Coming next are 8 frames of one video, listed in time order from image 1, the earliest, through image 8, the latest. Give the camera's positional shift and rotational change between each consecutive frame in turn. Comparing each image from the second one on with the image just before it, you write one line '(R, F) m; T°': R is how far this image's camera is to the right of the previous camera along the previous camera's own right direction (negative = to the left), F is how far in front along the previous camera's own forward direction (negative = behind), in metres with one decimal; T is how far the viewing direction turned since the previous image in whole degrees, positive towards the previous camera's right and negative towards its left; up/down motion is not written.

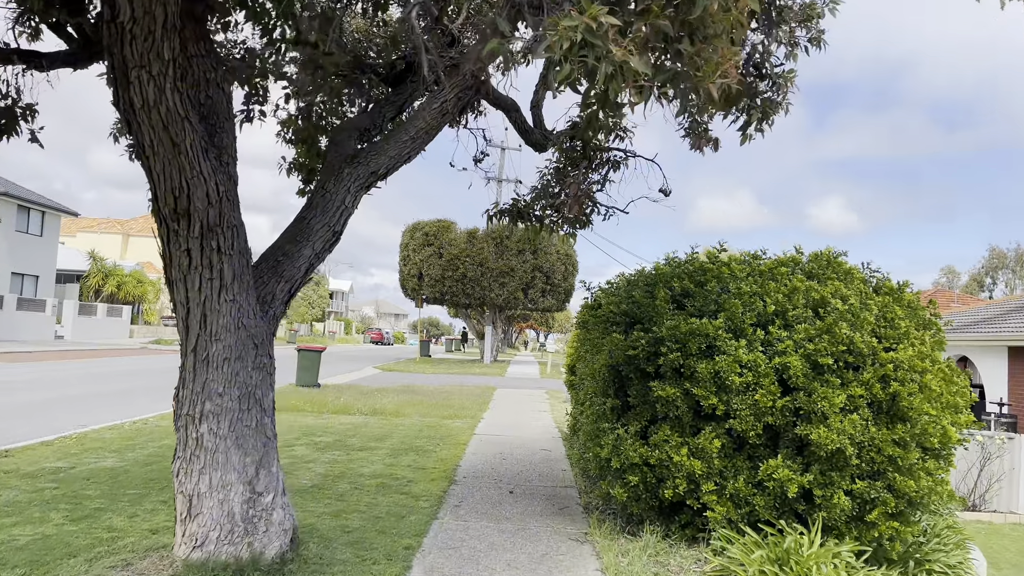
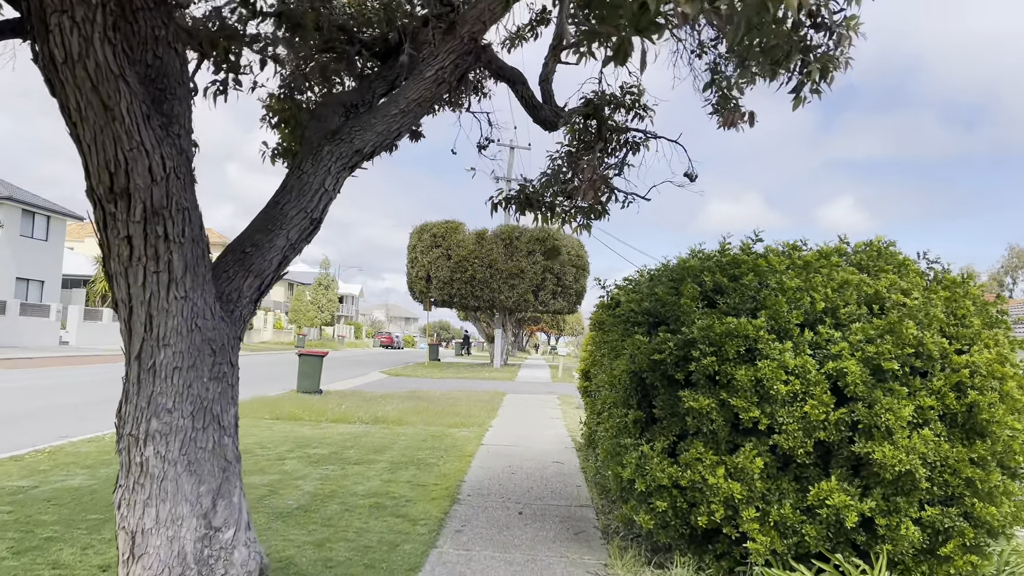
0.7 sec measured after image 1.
(0.0, +0.7) m; -1°
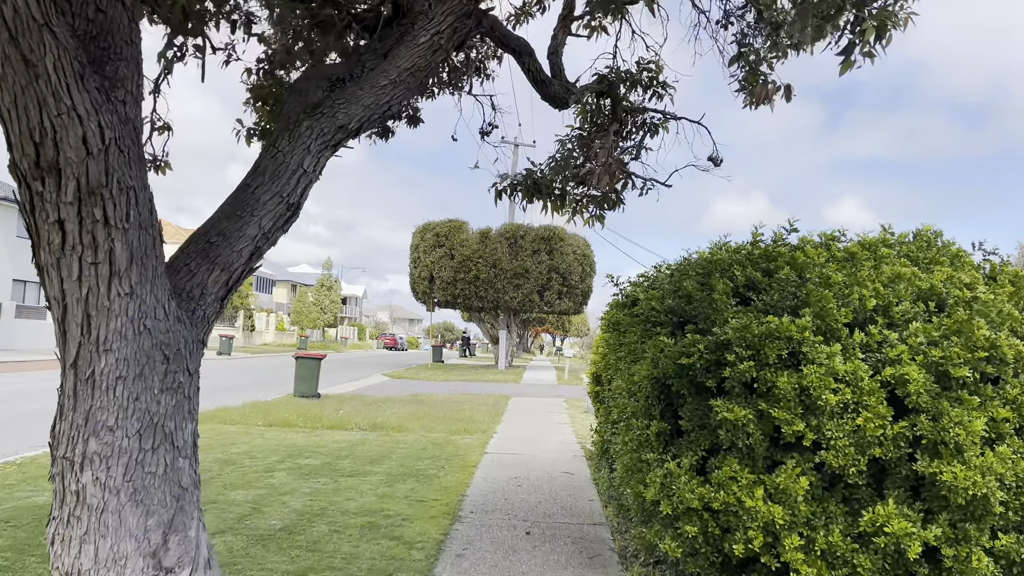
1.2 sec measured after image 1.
(0.0, +0.5) m; 0°
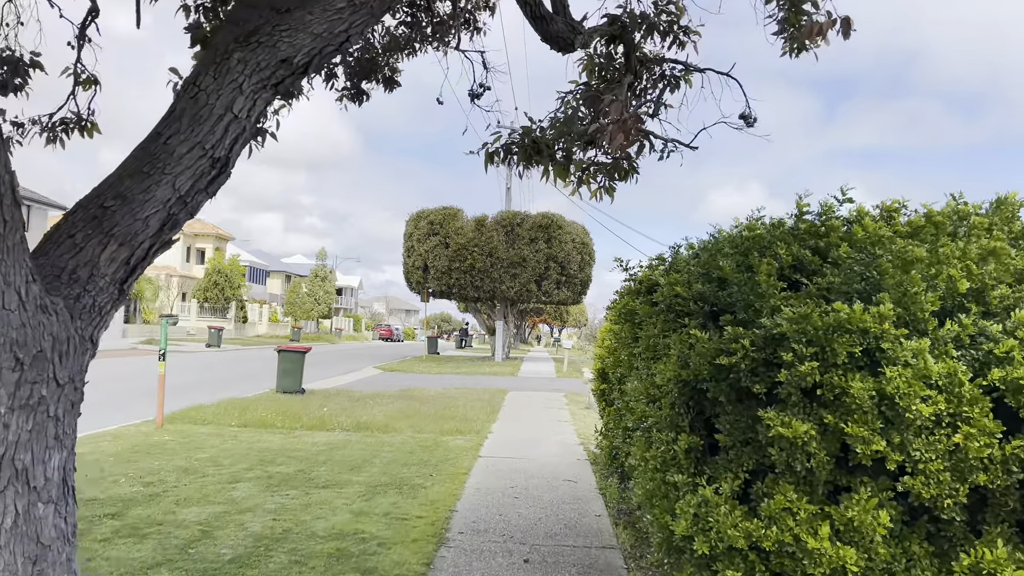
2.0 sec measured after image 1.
(0.0, +0.8) m; 0°
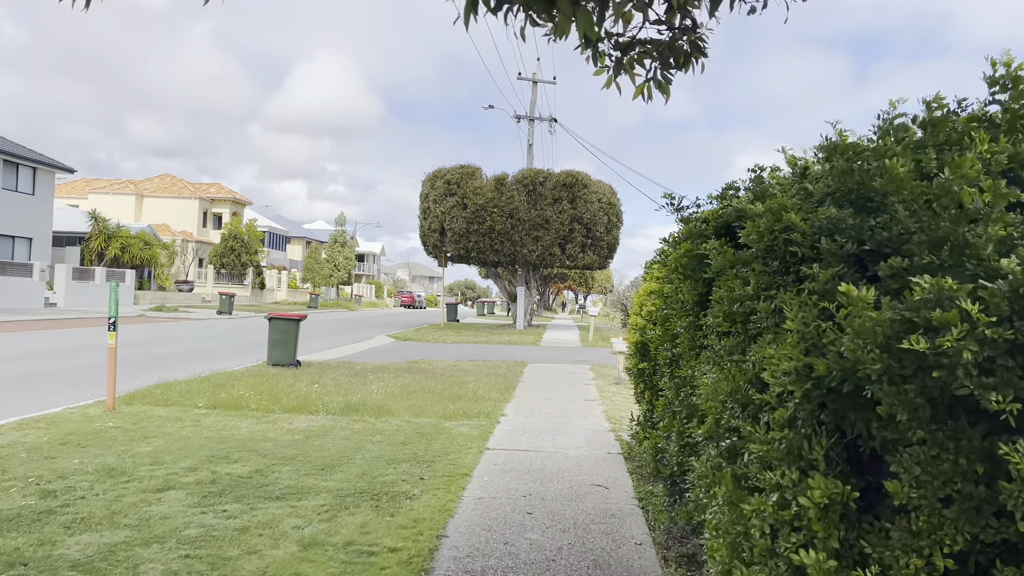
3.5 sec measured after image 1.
(+0.1, +1.5) m; -2°
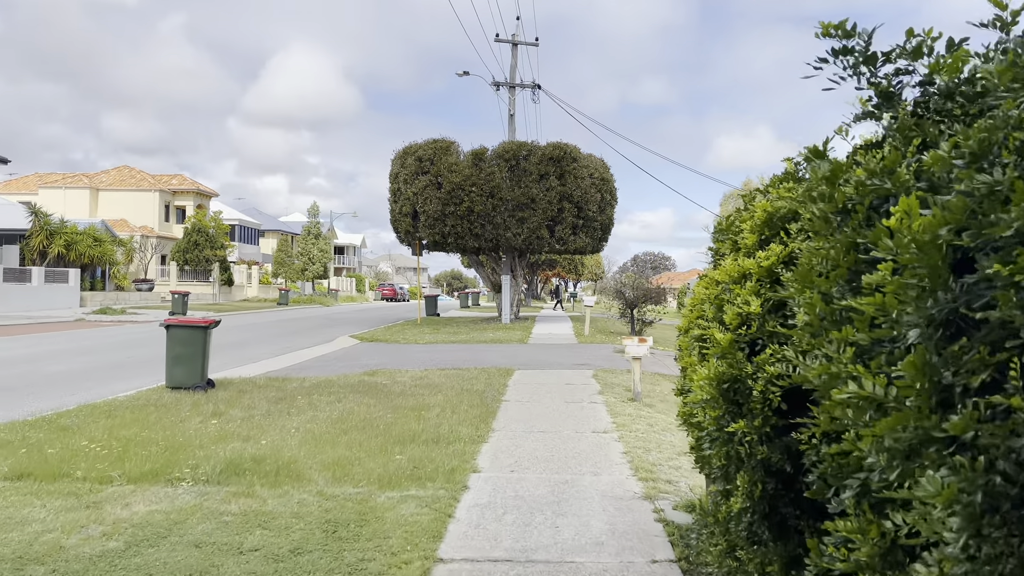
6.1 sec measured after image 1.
(+0.1, +2.7) m; +1°
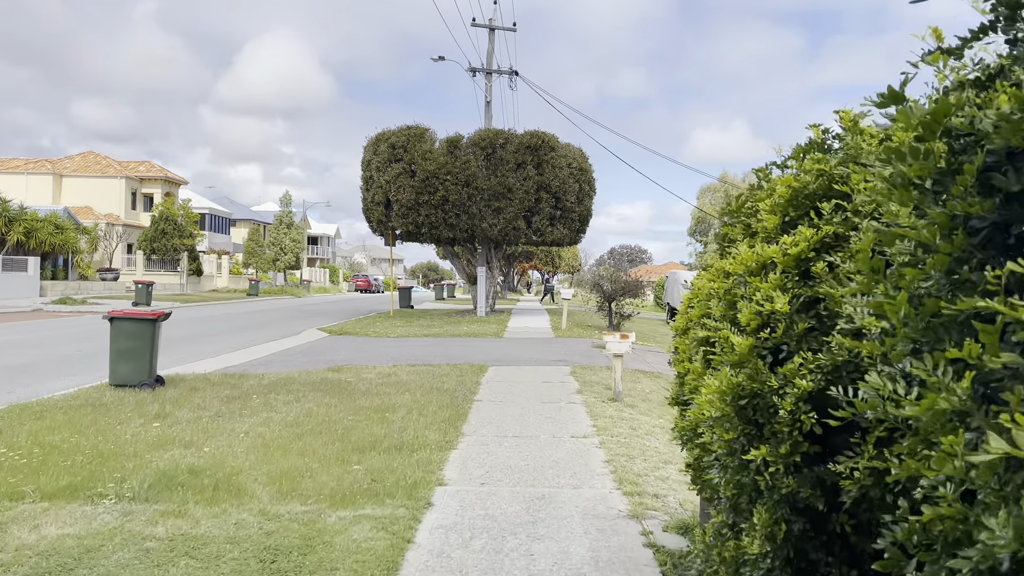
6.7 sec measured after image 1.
(0.0, +0.5) m; +2°
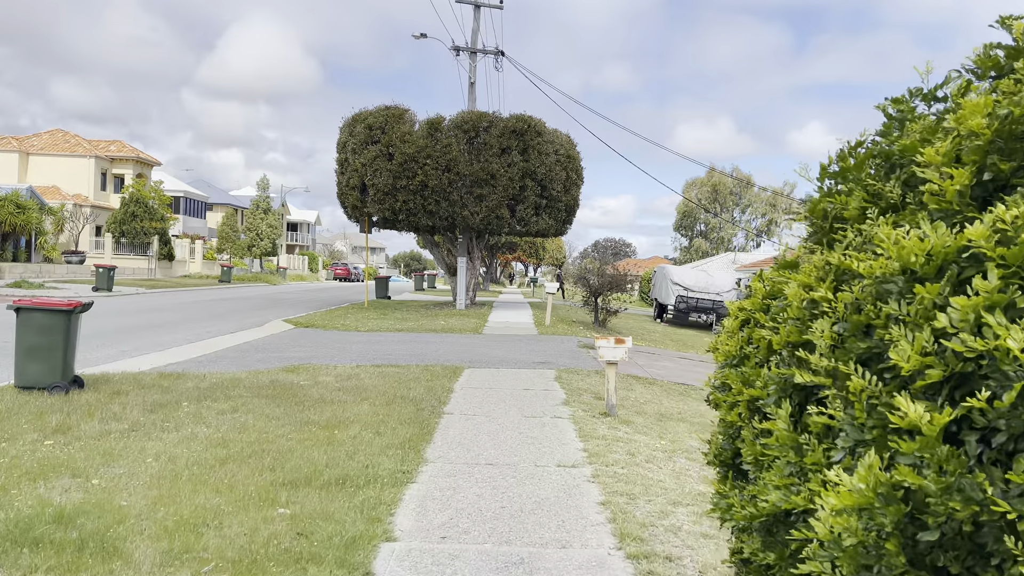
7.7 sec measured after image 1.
(0.0, +1.1) m; +1°
